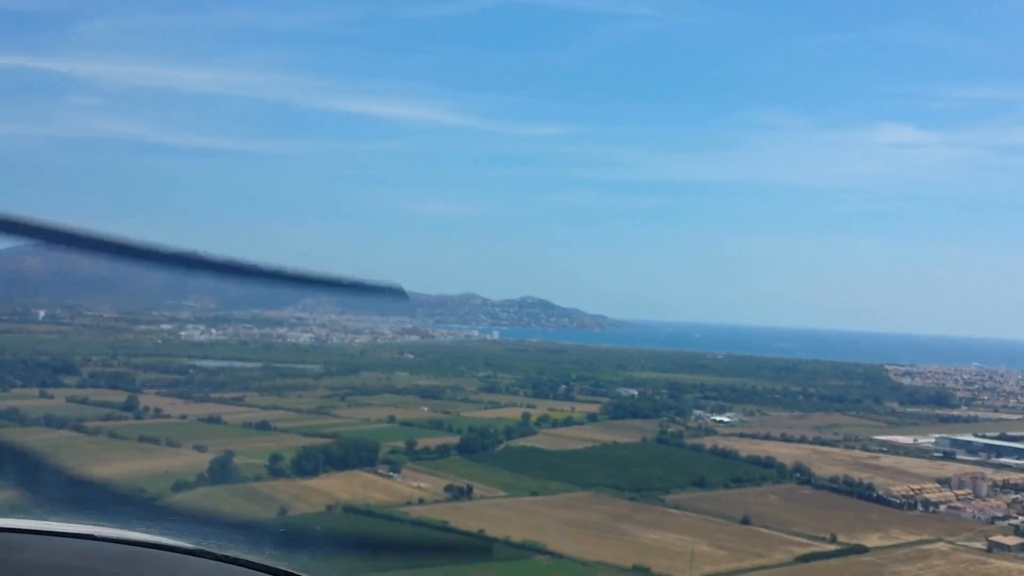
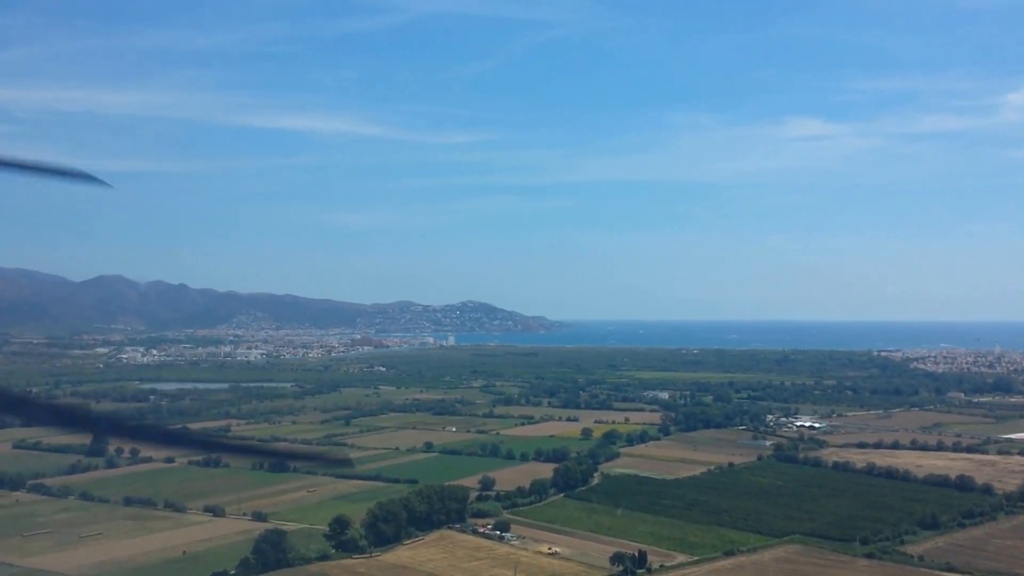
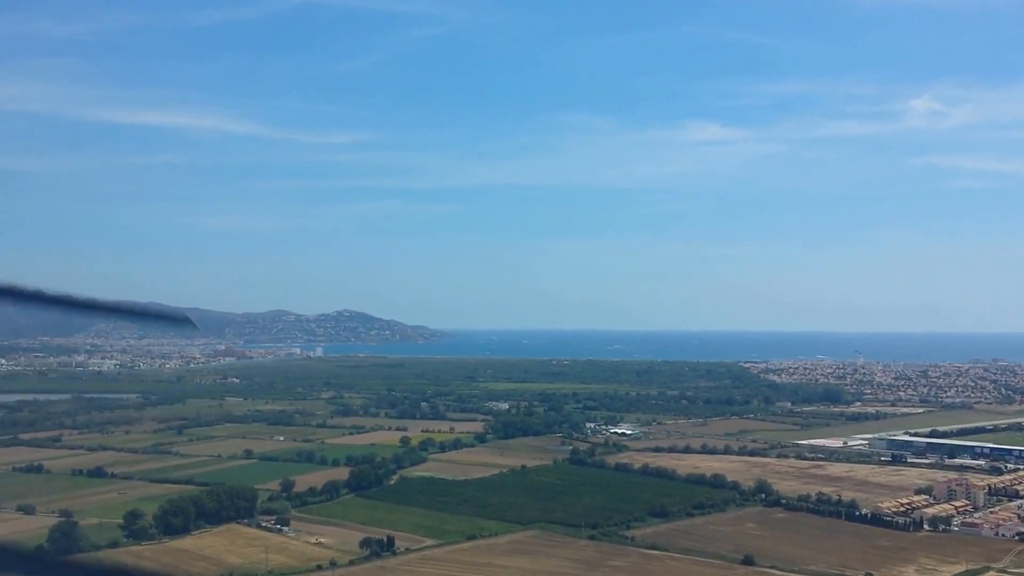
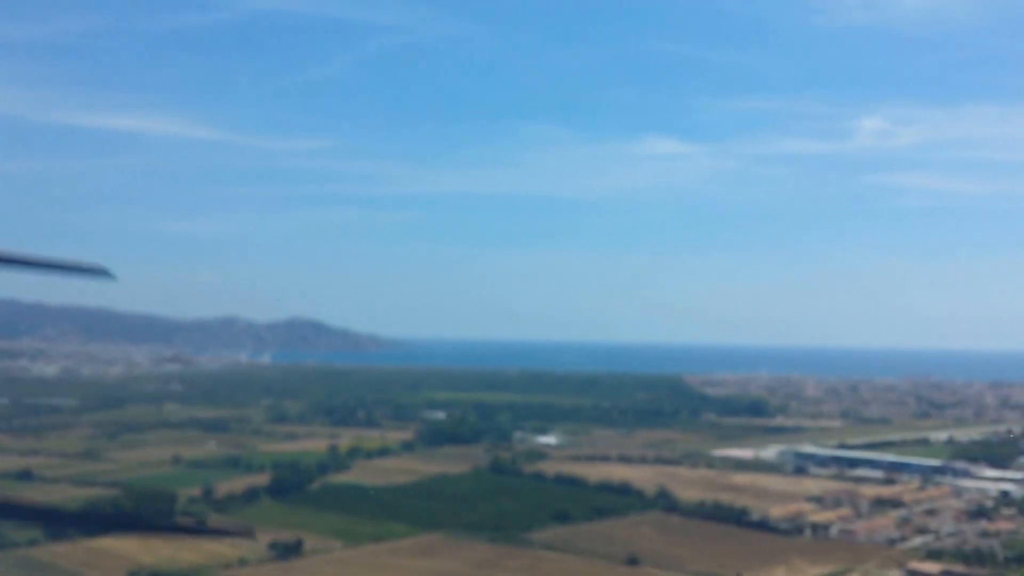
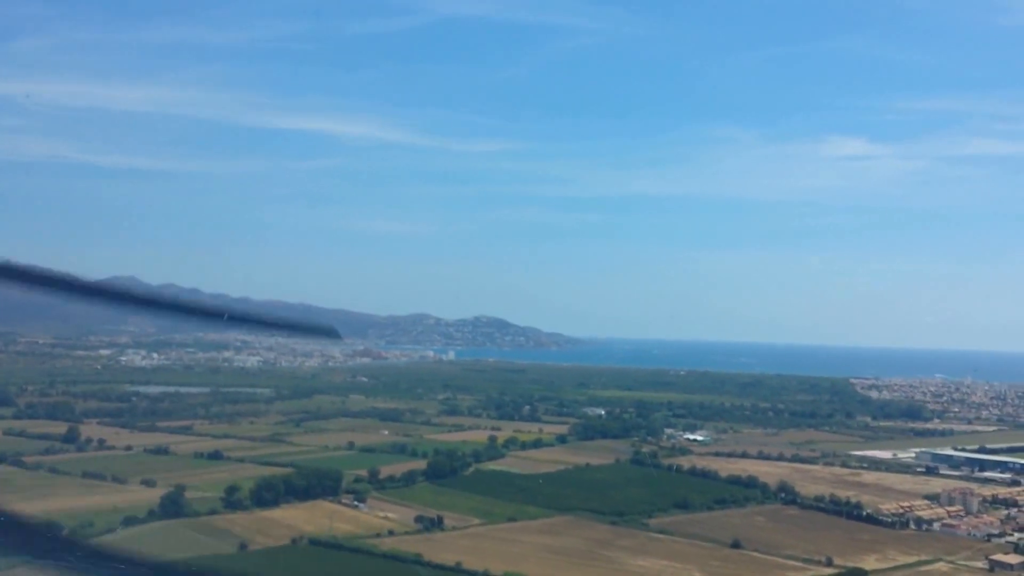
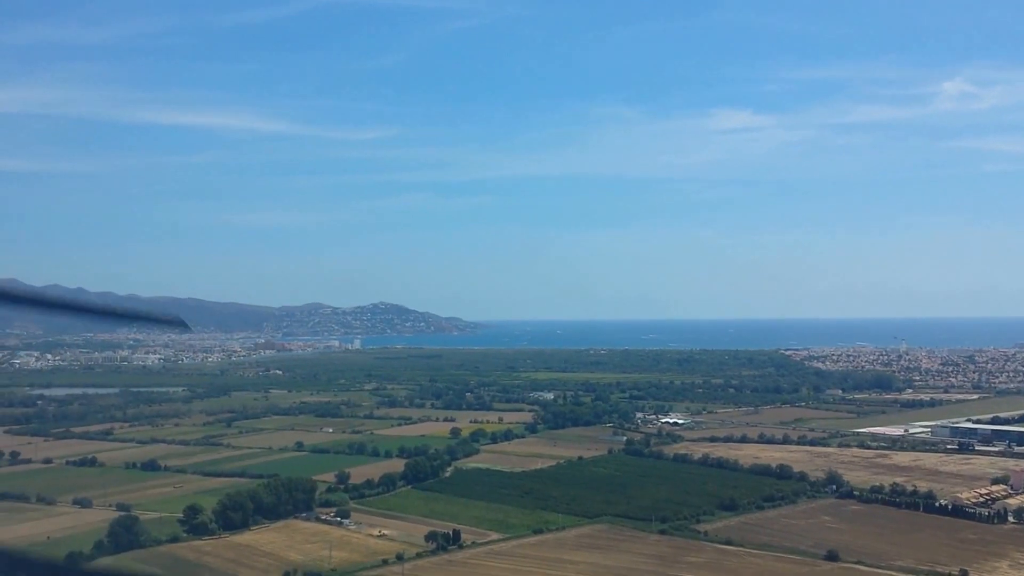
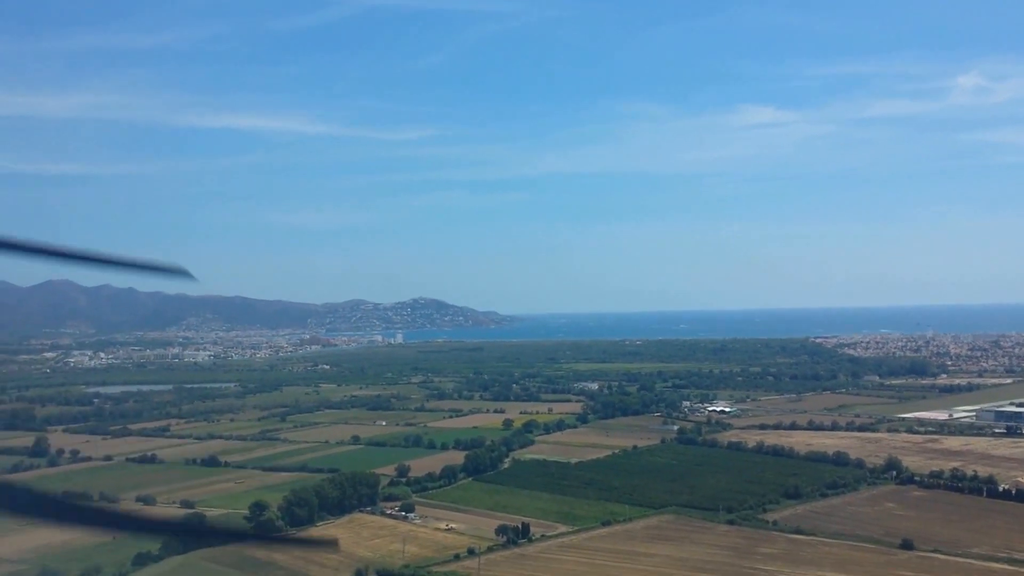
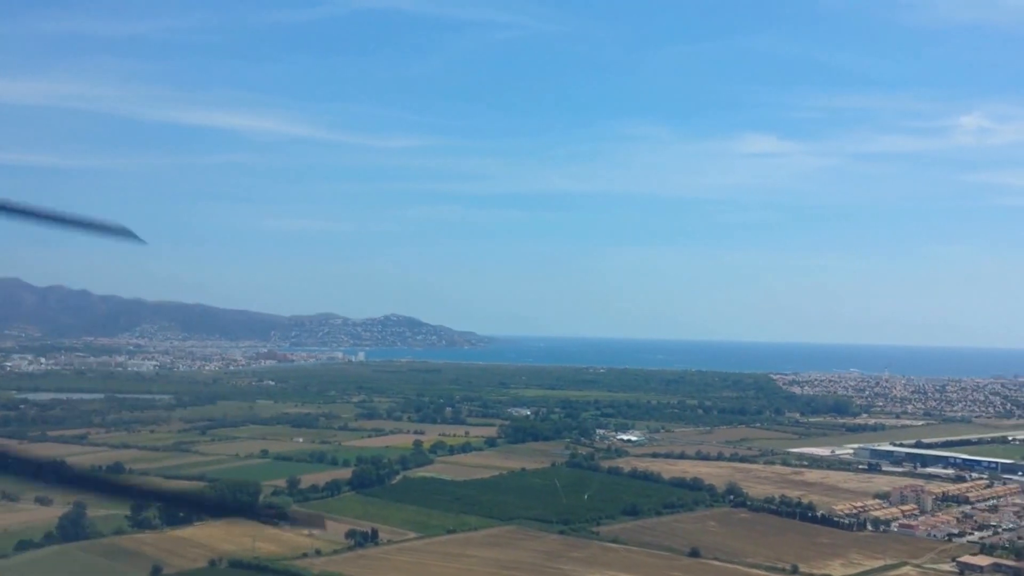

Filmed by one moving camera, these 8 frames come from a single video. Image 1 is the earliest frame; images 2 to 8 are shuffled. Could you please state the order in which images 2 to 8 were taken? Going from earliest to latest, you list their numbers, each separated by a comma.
5, 8, 4, 3, 6, 7, 2
